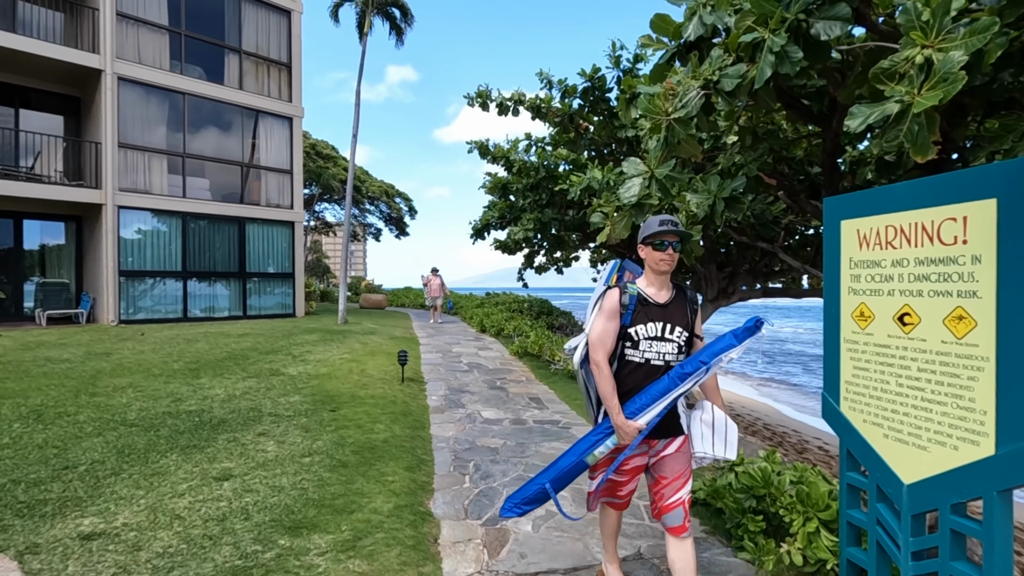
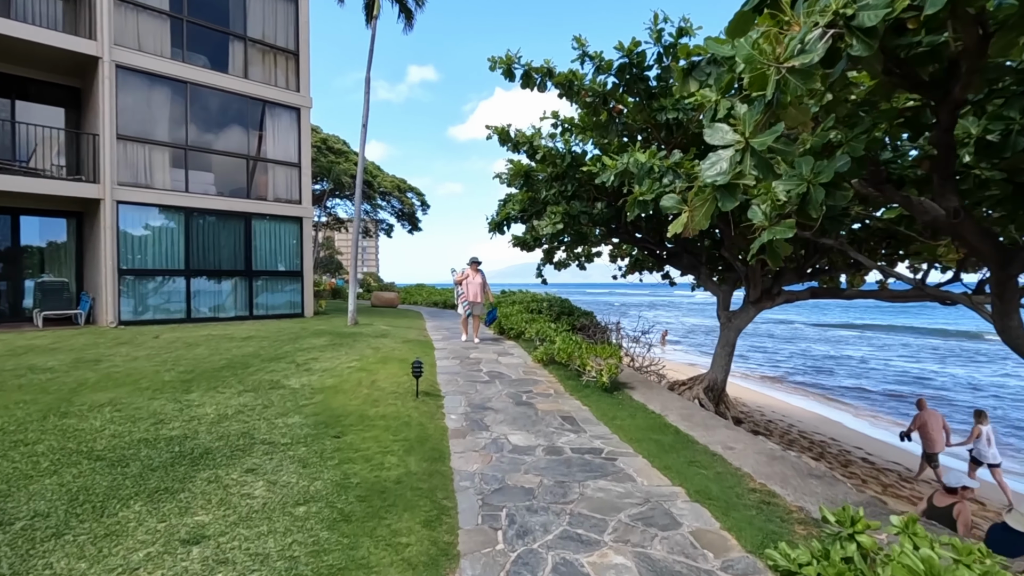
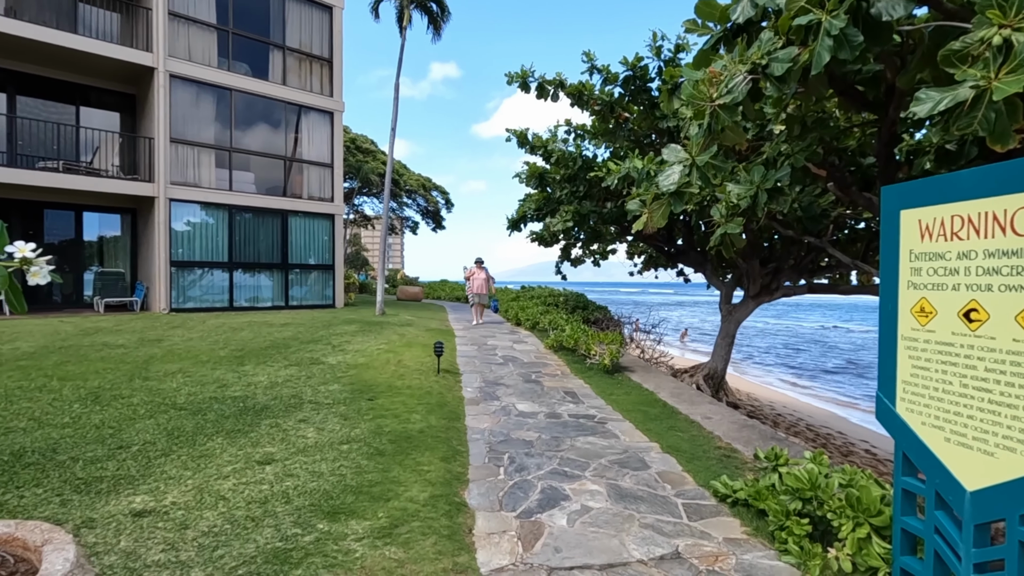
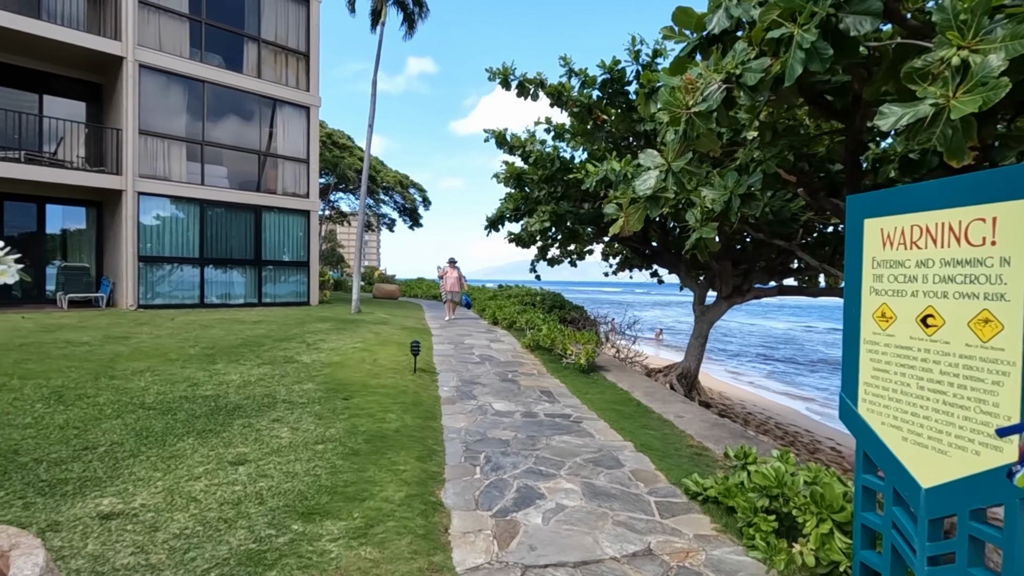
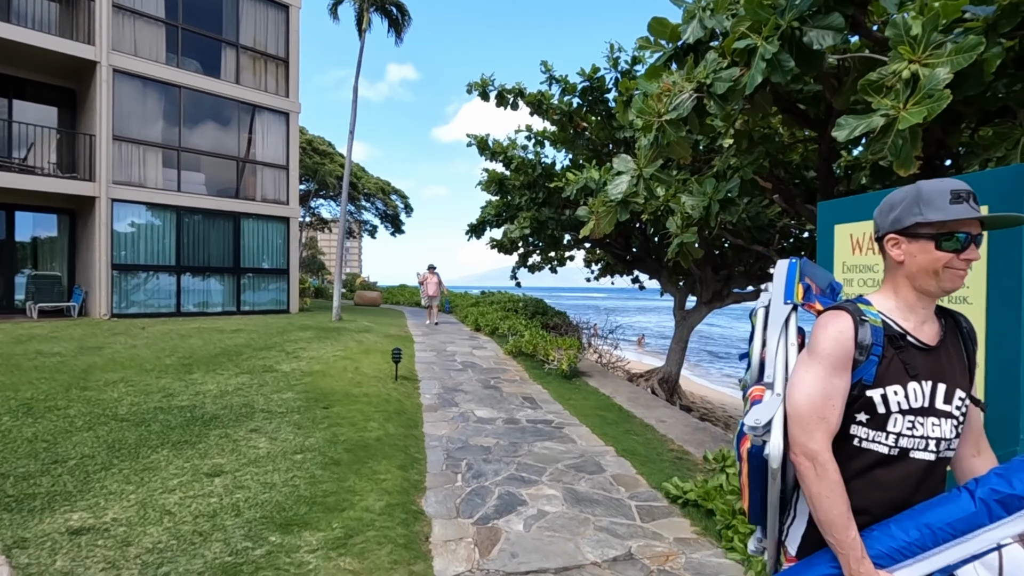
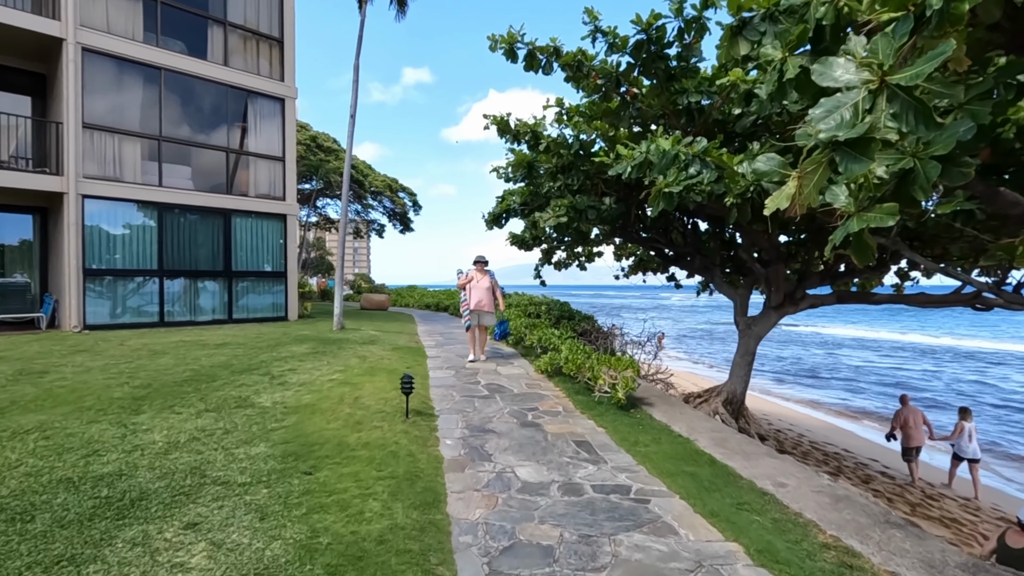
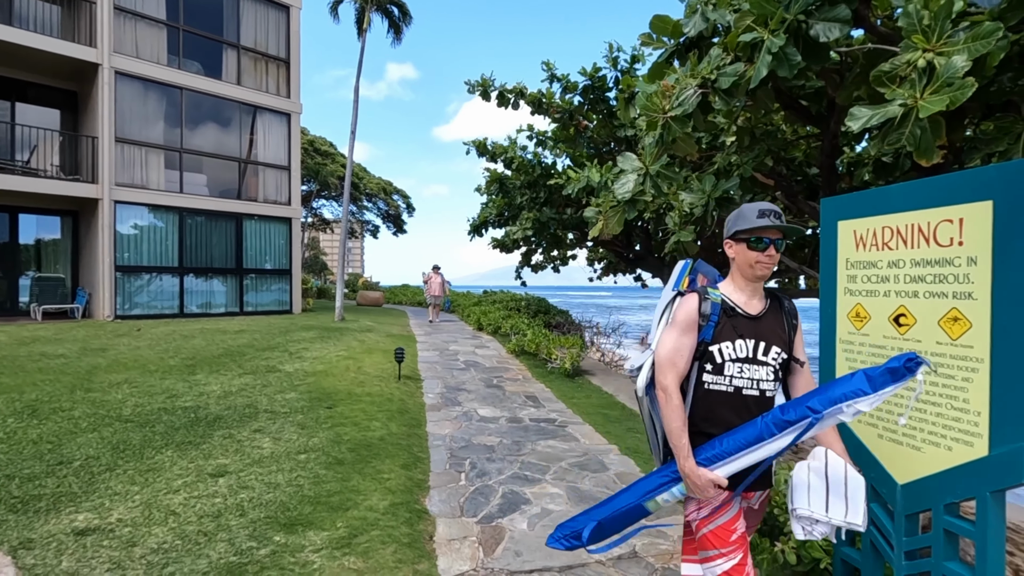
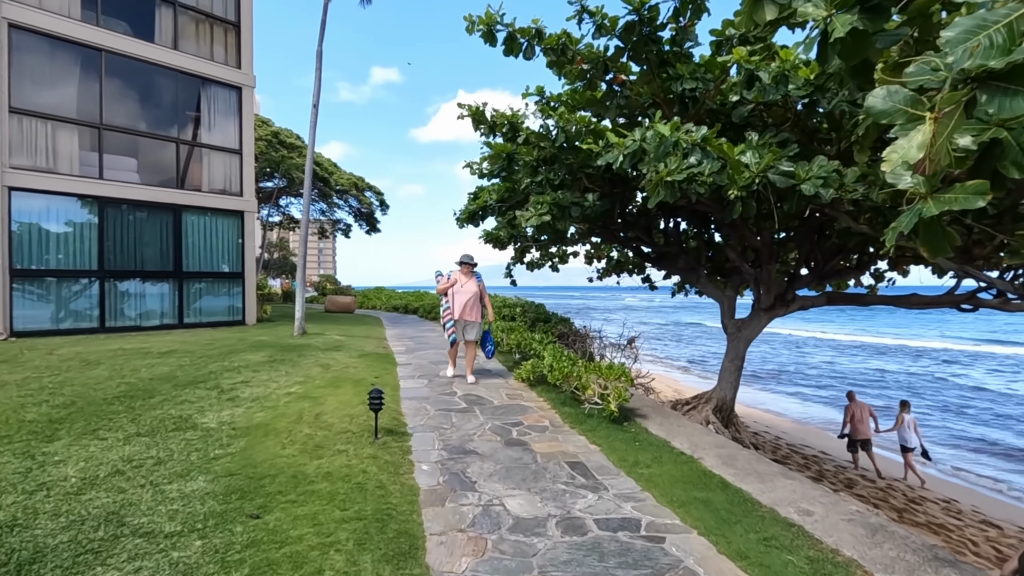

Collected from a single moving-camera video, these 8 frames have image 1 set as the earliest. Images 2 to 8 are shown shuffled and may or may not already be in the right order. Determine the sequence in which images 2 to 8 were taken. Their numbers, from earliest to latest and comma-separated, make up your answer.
7, 5, 4, 3, 2, 6, 8
